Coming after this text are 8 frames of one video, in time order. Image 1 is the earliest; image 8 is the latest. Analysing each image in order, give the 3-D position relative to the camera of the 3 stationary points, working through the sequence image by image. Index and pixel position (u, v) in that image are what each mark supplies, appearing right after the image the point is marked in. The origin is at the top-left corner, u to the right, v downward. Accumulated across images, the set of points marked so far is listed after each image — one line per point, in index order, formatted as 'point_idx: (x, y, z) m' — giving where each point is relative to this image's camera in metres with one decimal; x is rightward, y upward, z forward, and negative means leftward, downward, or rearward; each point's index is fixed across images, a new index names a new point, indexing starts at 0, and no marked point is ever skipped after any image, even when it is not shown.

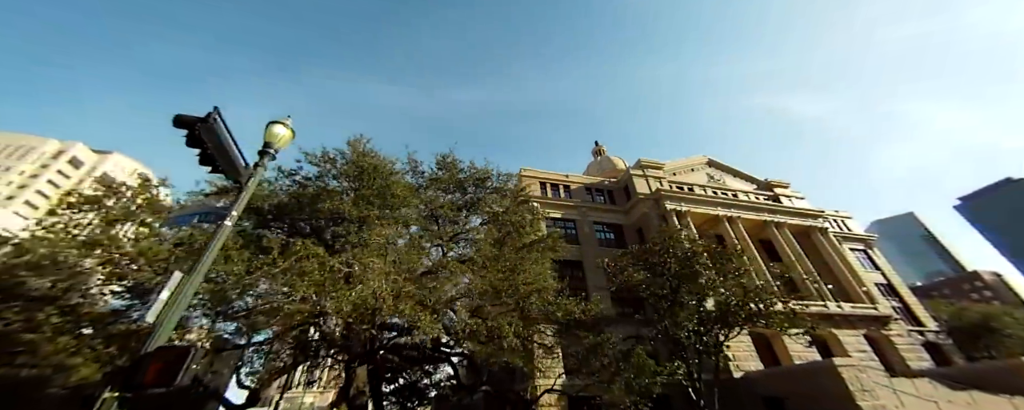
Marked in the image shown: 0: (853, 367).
0: (+19.1, -8.9, +17.7) m
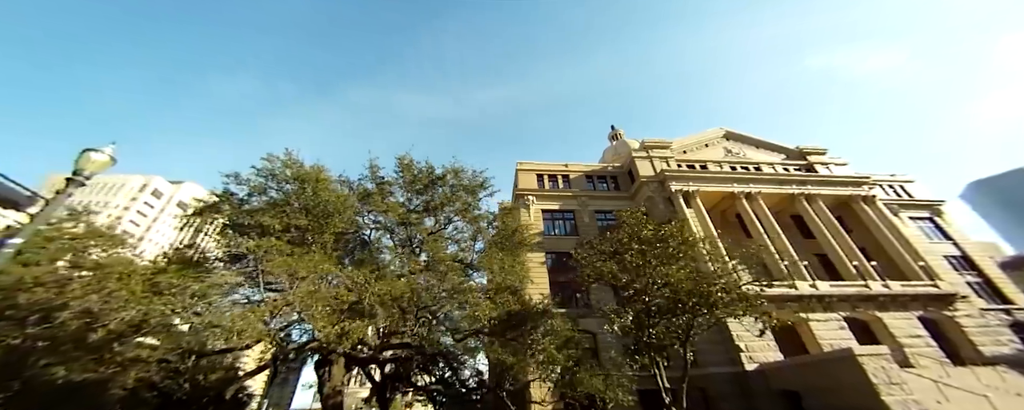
0: (+17.6, -7.2, +15.2) m
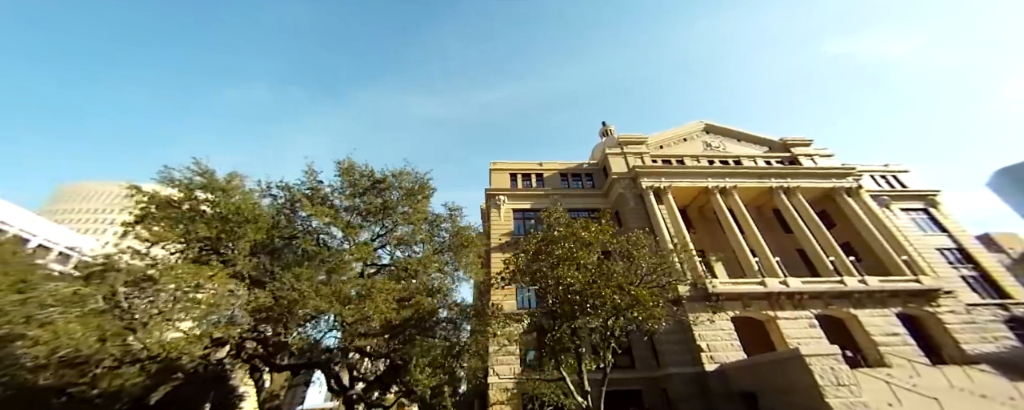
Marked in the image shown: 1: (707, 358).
0: (+14.5, -6.9, +14.6) m
1: (+12.1, -9.5, +19.8) m
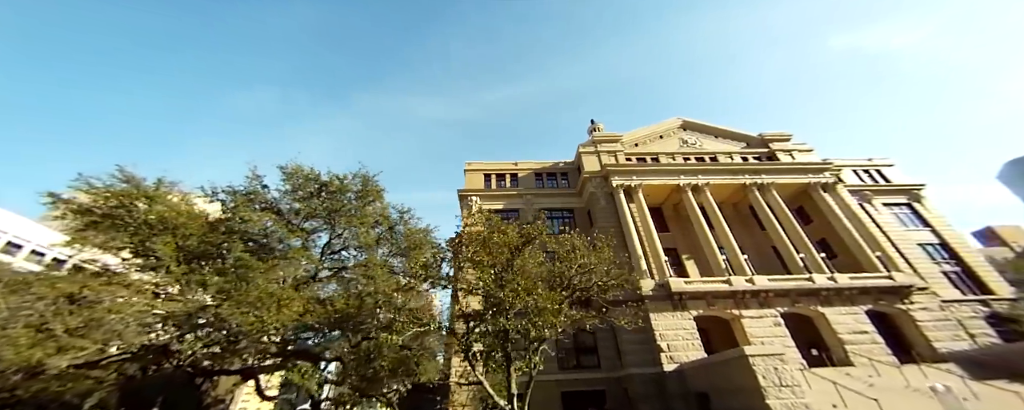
0: (+11.8, -6.7, +14.3) m
1: (+9.5, -9.4, +19.5) m
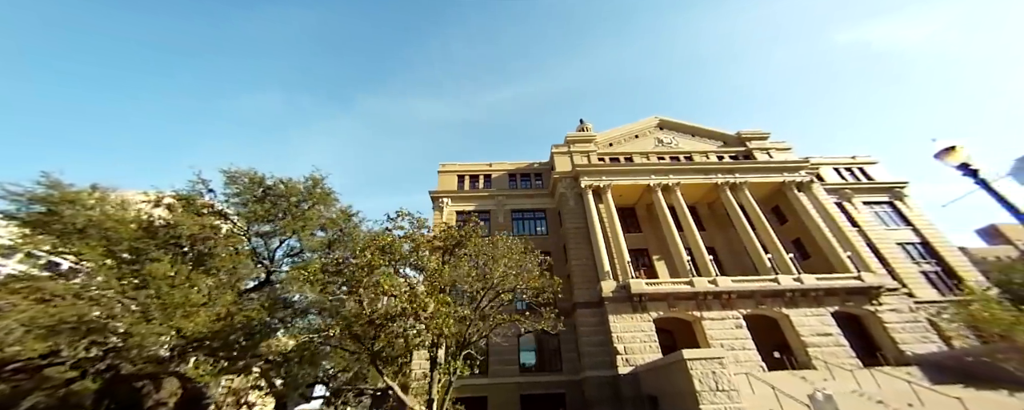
0: (+8.9, -6.7, +14.0) m
1: (+6.7, -9.4, +19.3) m
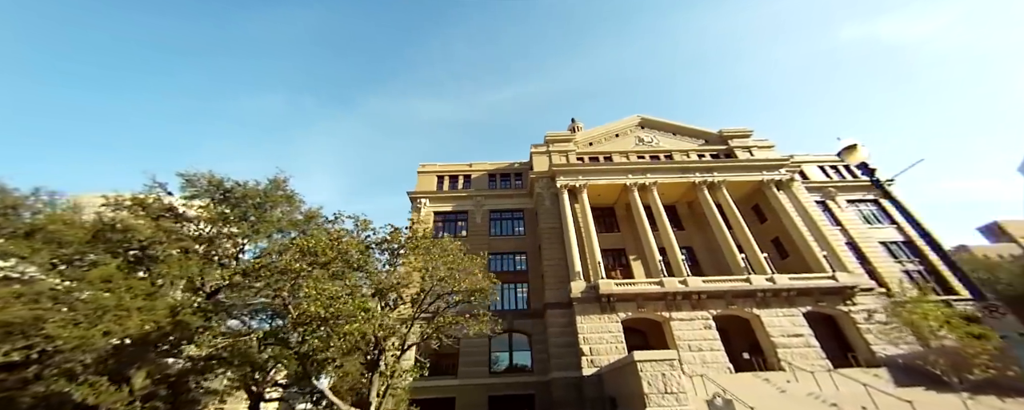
0: (+6.7, -6.7, +13.8) m
1: (+4.6, -9.4, +19.2) m
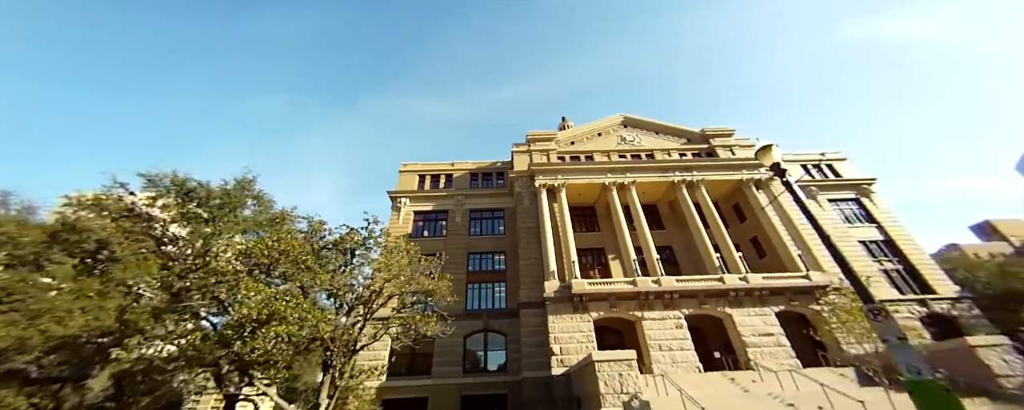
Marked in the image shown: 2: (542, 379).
0: (+4.9, -6.7, +13.8) m
1: (+2.7, -9.4, +19.1) m
2: (+1.9, -10.7, +19.5) m
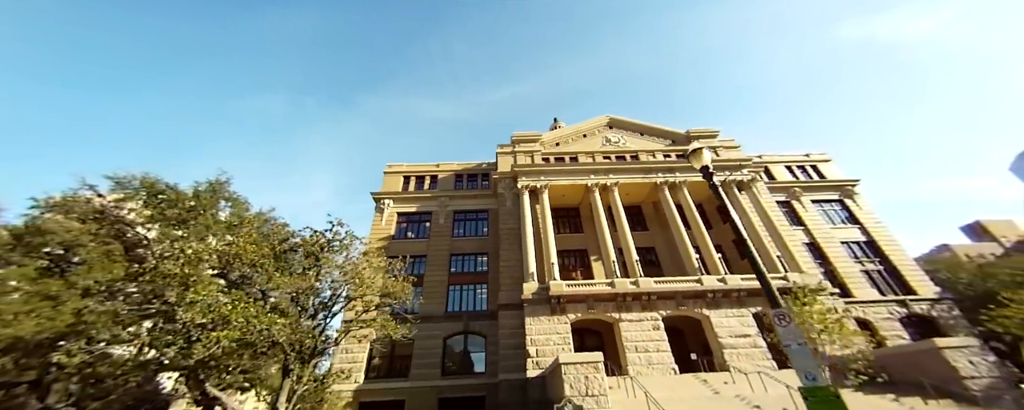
0: (+3.5, -6.8, +13.8) m
1: (+1.3, -9.5, +19.1) m
2: (+0.4, -10.8, +19.5) m
